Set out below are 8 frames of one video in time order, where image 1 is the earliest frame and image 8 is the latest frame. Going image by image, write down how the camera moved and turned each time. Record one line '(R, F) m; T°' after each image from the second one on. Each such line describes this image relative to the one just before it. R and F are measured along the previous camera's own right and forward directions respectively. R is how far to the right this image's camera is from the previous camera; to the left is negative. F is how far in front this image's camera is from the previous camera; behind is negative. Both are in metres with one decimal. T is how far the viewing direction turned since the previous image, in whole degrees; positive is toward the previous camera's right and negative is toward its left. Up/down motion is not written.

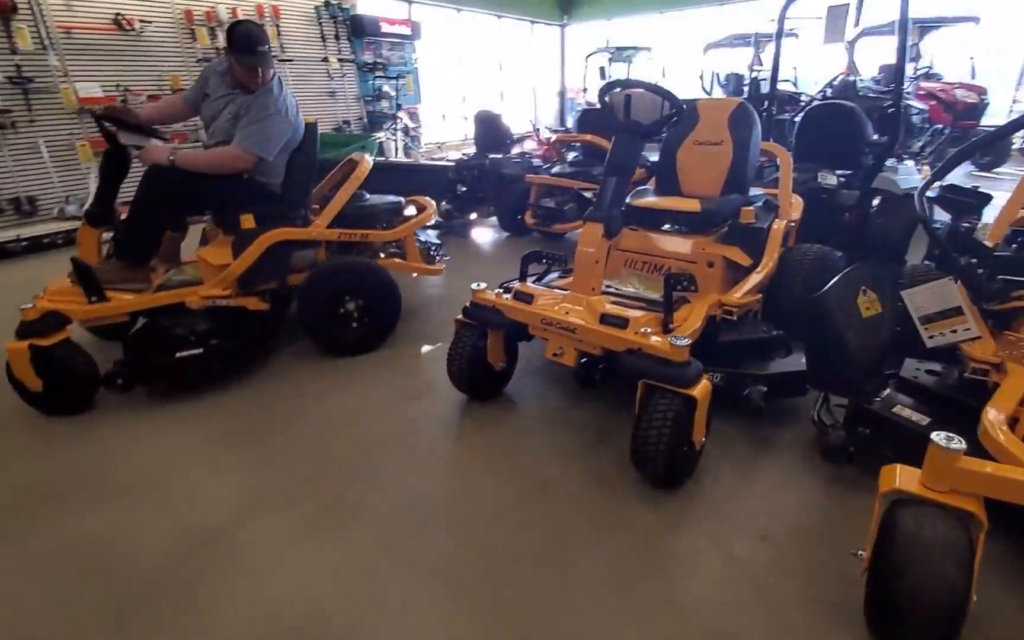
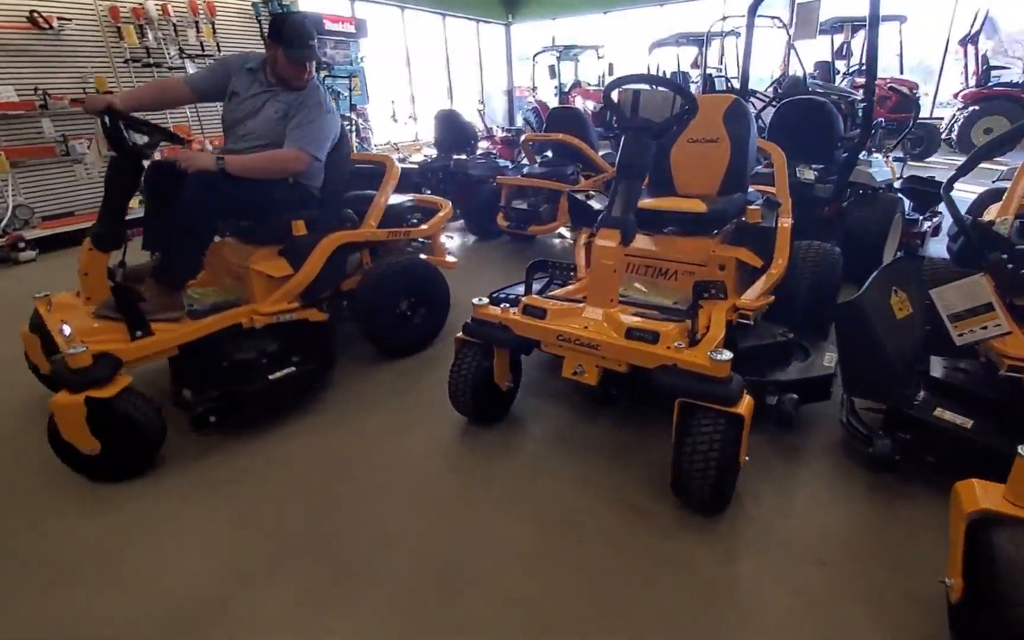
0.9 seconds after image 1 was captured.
(-0.2, +0.2) m; +5°
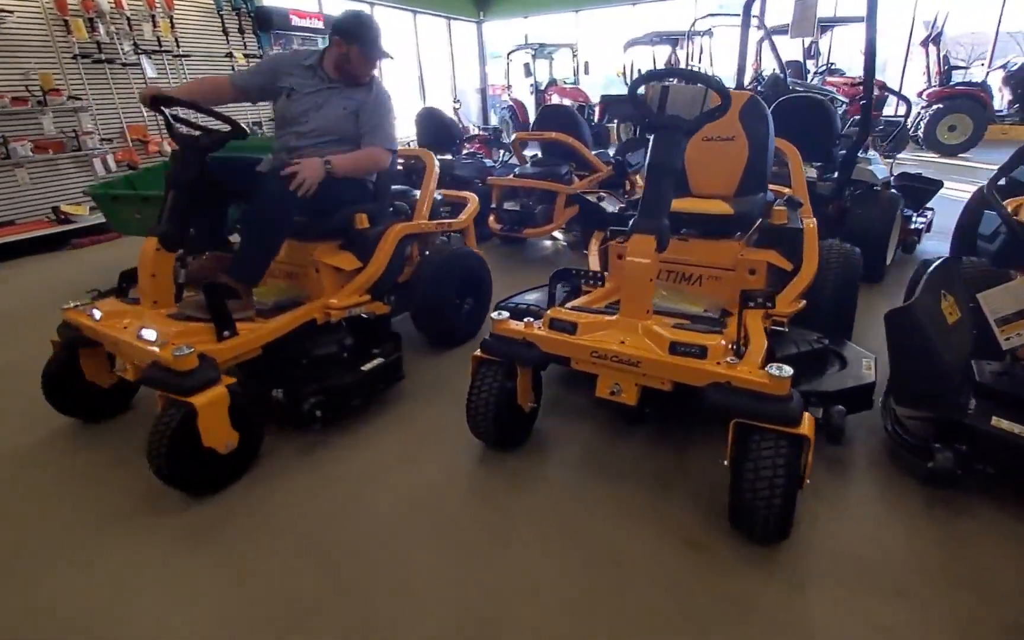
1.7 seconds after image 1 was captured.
(-0.2, +0.2) m; +3°
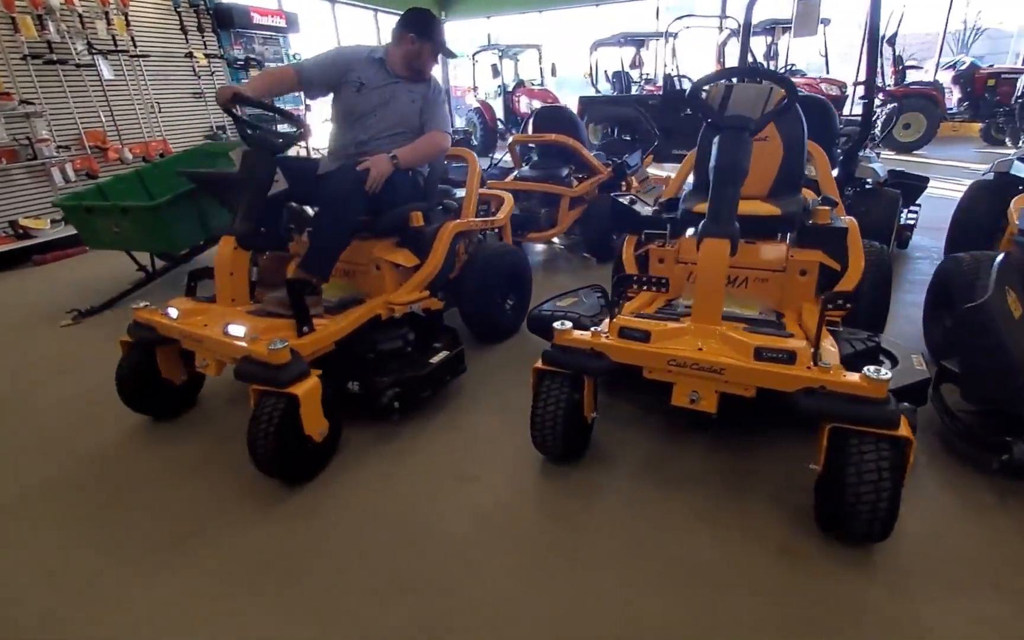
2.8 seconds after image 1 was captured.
(-0.3, +0.1) m; +4°
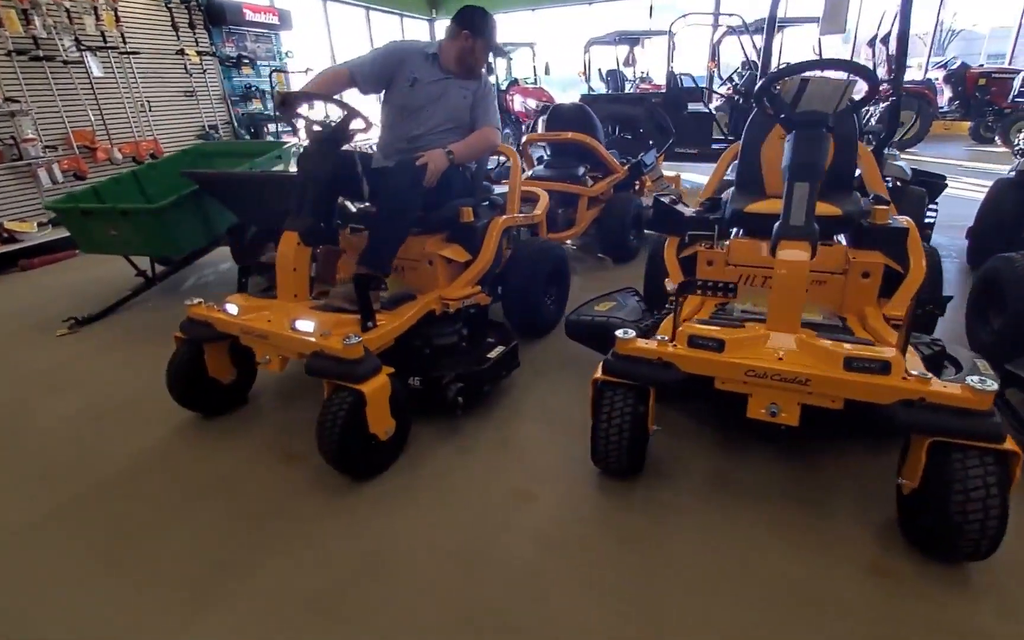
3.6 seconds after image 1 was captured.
(-0.2, +0.1) m; +2°
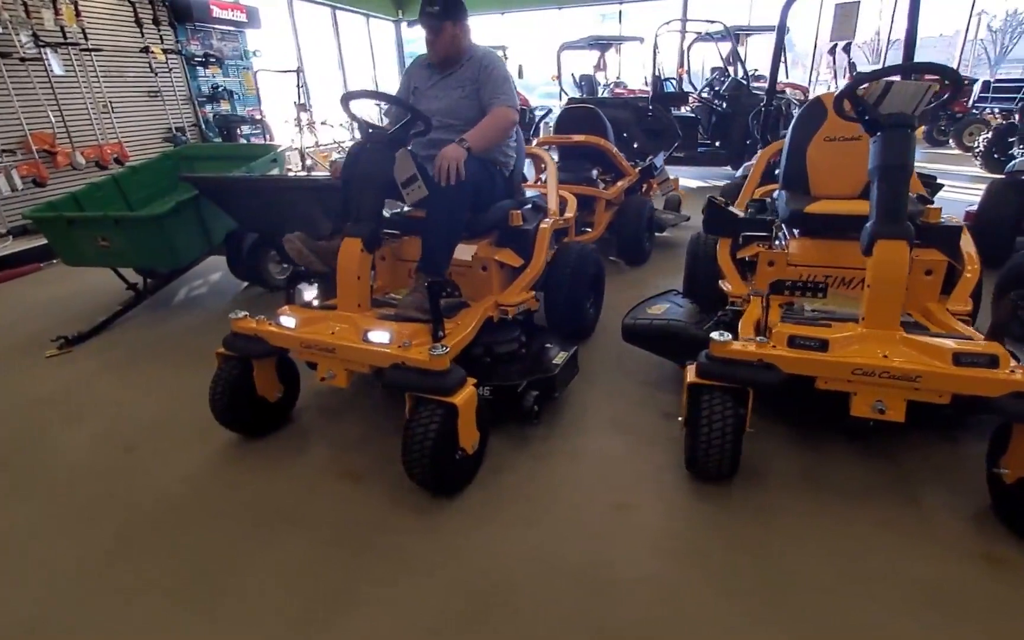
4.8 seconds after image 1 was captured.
(-0.4, +0.1) m; +4°
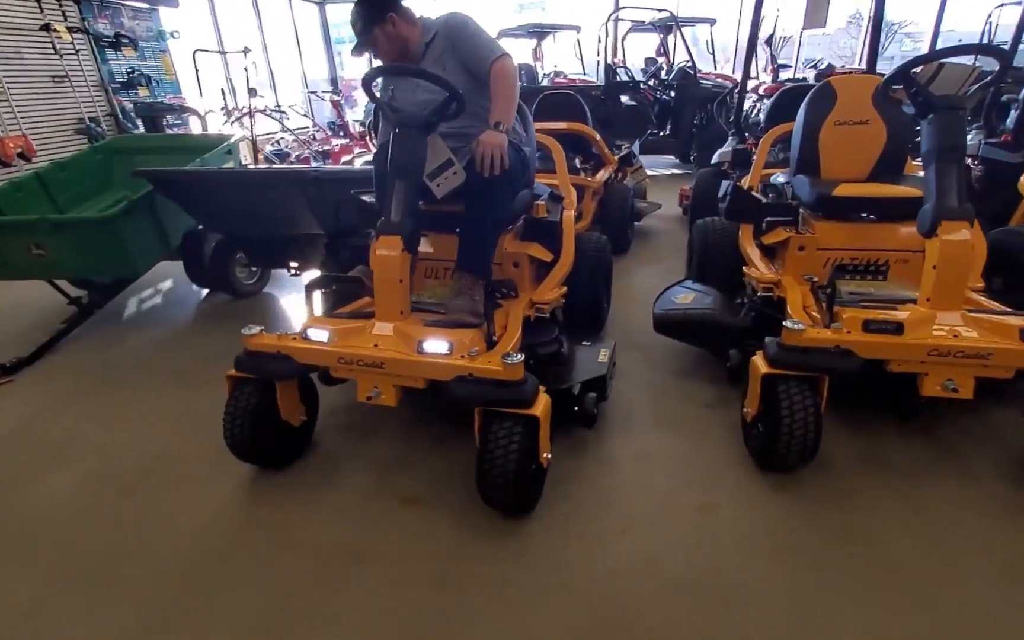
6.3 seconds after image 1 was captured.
(-0.4, +0.1) m; +7°
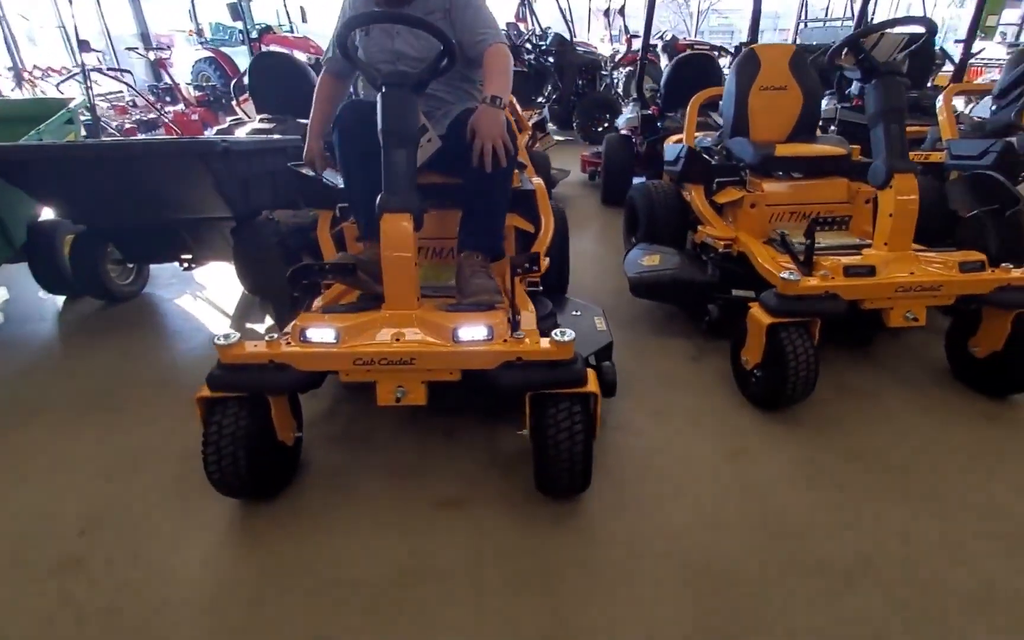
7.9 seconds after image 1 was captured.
(-0.5, +0.2) m; +14°
